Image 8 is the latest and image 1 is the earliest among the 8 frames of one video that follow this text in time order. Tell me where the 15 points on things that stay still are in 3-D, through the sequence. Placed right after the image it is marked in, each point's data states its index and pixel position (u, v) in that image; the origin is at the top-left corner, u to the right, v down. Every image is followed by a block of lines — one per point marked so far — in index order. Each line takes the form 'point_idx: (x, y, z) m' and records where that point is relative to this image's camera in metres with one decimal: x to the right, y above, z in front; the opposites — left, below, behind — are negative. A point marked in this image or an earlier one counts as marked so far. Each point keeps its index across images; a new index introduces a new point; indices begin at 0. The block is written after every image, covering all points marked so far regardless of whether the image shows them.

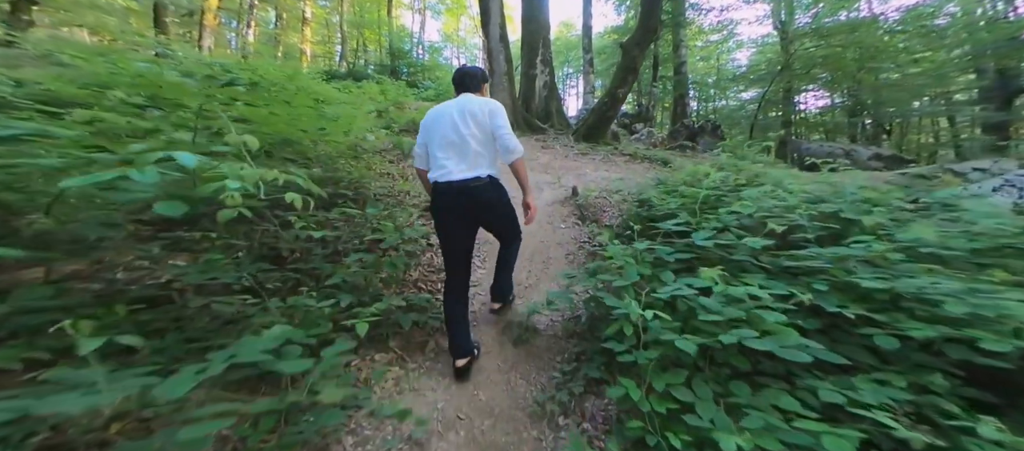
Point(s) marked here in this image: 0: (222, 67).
0: (-6.0, +3.4, +7.2) m
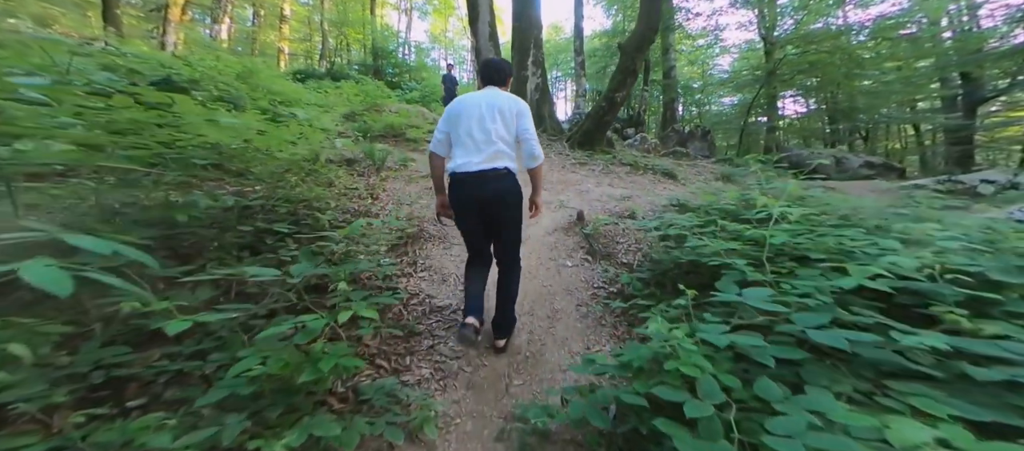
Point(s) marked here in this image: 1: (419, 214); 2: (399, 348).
0: (-6.2, +2.9, +6.0) m
1: (-1.1, +0.1, +4.2) m
2: (-0.9, -1.0, +2.7) m
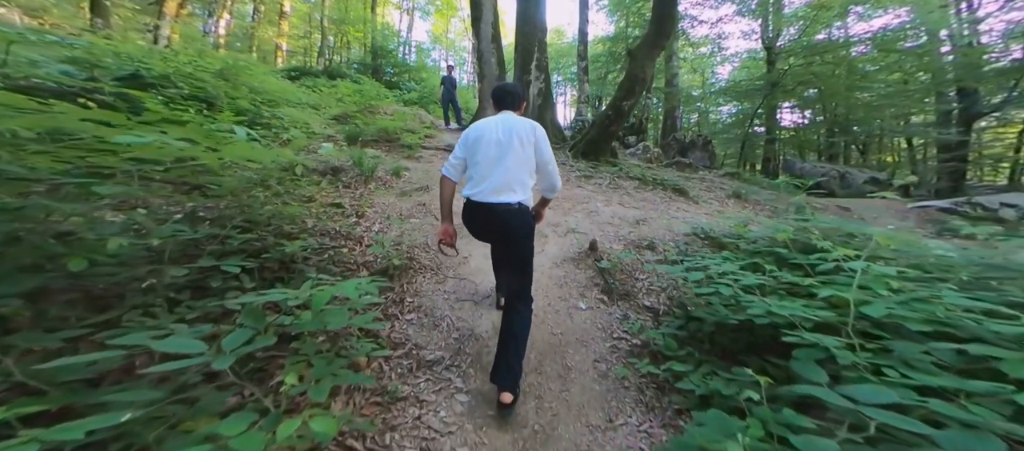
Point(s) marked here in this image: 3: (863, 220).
0: (-6.1, +2.8, +5.5) m
1: (-1.1, -0.1, +3.6) m
2: (-0.8, -1.2, +2.1) m
3: (+6.1, +0.1, +5.9) m
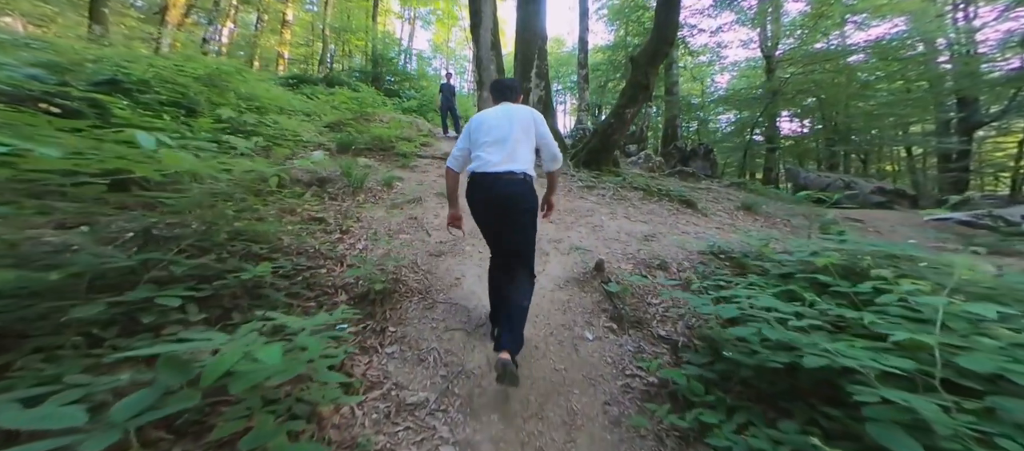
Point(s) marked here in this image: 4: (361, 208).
0: (-6.1, +2.6, +5.2) m
1: (-1.1, -0.3, +3.3) m
2: (-0.9, -1.4, +1.8) m
3: (+6.0, -0.1, +5.6) m
4: (-1.8, +0.2, +4.1) m
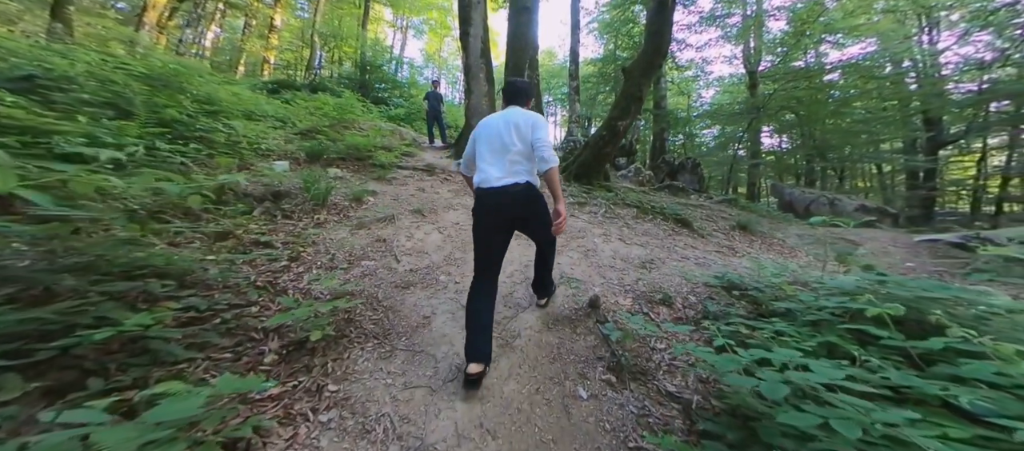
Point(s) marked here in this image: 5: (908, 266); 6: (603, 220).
0: (-6.3, +2.4, +4.6) m
1: (-1.3, -0.5, +2.8) m
2: (-1.0, -1.5, +1.2) m
3: (+5.8, -0.5, +5.3) m
4: (-2.0, 0.0, +3.5) m
5: (+6.4, -0.6, +5.4) m
6: (+1.5, +0.1, +5.5) m
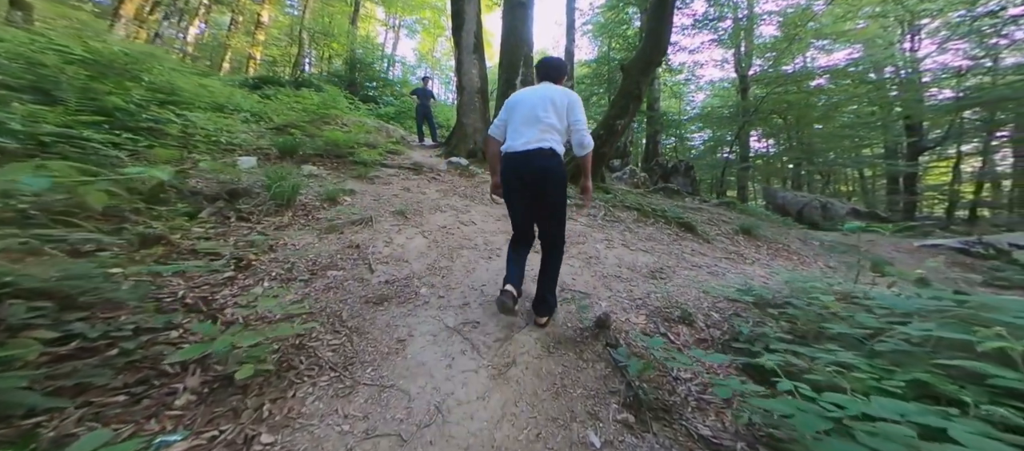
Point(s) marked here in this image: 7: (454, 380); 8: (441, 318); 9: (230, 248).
0: (-6.4, +2.4, +4.0) m
1: (-1.3, -0.5, +2.3) m
2: (-1.0, -1.5, +0.7) m
3: (+5.7, -0.6, +4.9) m
4: (-2.0, -0.1, +3.0) m
5: (+6.3, -0.7, +5.0) m
6: (+1.4, 0.0, +5.1) m
7: (-0.3, -0.9, +2.0) m
8: (-0.5, -0.7, +2.5) m
9: (-2.2, -0.2, +2.6) m
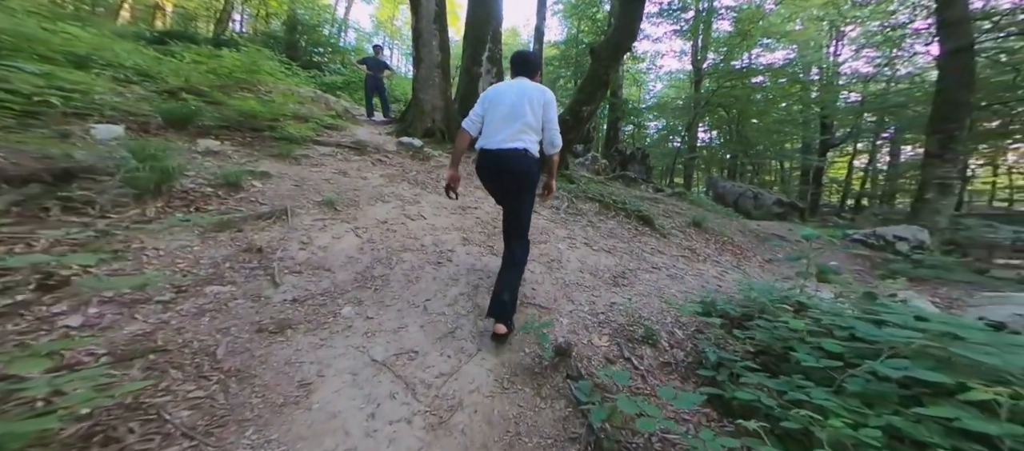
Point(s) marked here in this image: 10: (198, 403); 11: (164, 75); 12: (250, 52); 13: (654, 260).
0: (-6.7, +2.5, +2.6) m
1: (-1.6, -0.6, +1.7) m
2: (-1.1, -1.7, +0.2) m
3: (+5.1, -0.6, +5.1) m
4: (-2.4, 0.0, +2.3) m
5: (+5.7, -0.7, +5.3) m
6: (+0.8, +0.1, +4.7) m
7: (-0.6, -0.9, +1.5) m
8: (-0.8, -0.7, +1.9) m
9: (-2.5, -0.2, +1.9) m
10: (-1.3, -0.8, +1.5) m
11: (-5.6, +2.5, +5.8) m
12: (-7.5, +5.2, +10.5) m
13: (+1.7, -0.4, +4.0) m
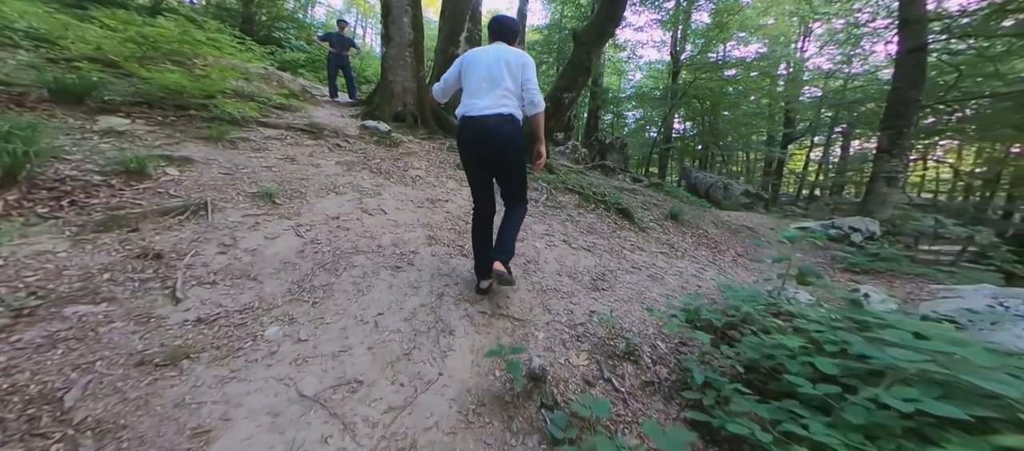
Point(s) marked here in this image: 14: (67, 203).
0: (-6.9, +2.5, +1.8) m
1: (-1.7, -0.6, +1.2) m
2: (-1.2, -1.7, -0.2) m
3: (+4.7, -0.5, +5.0) m
4: (-2.5, 0.0, +1.8) m
5: (+5.3, -0.6, +5.2) m
6: (+0.5, +0.2, +4.4) m
7: (-0.7, -1.0, +1.1) m
8: (-1.0, -0.7, +1.5) m
9: (-2.6, -0.2, +1.4) m
10: (-1.4, -0.8, +1.1) m
11: (-6.0, +2.7, +5.0) m
12: (-8.1, +5.4, +9.5) m
13: (+1.4, -0.3, +3.7) m
14: (-2.7, +0.2, +2.1) m
